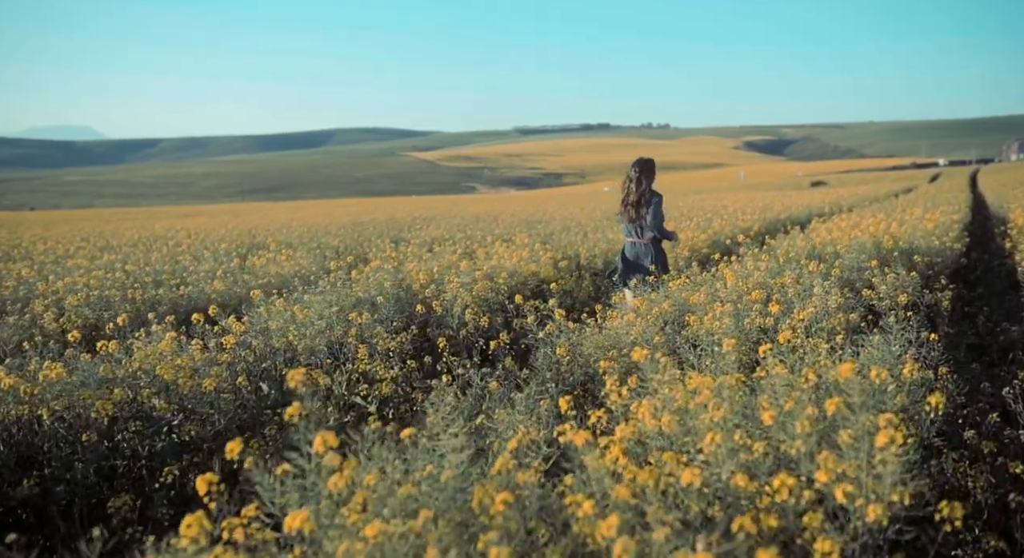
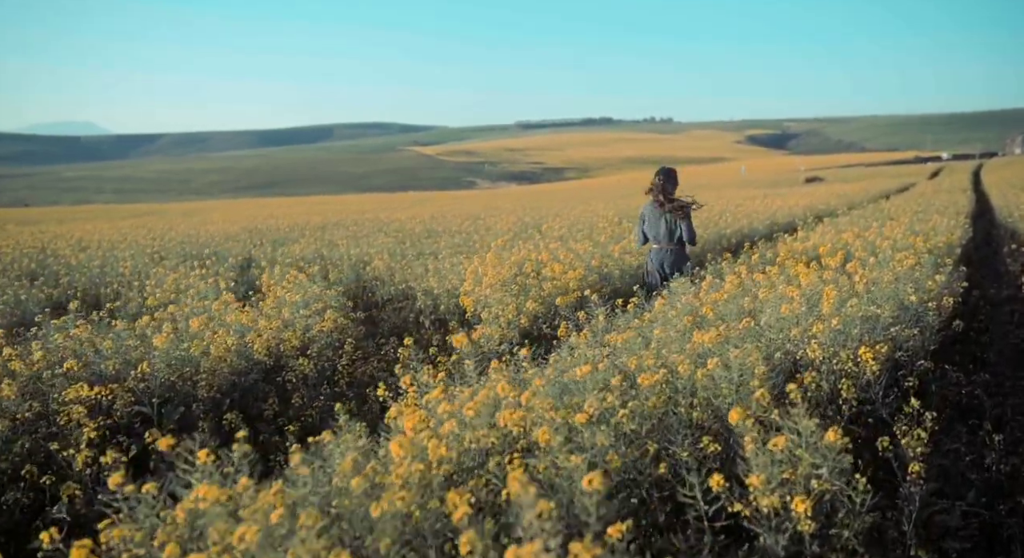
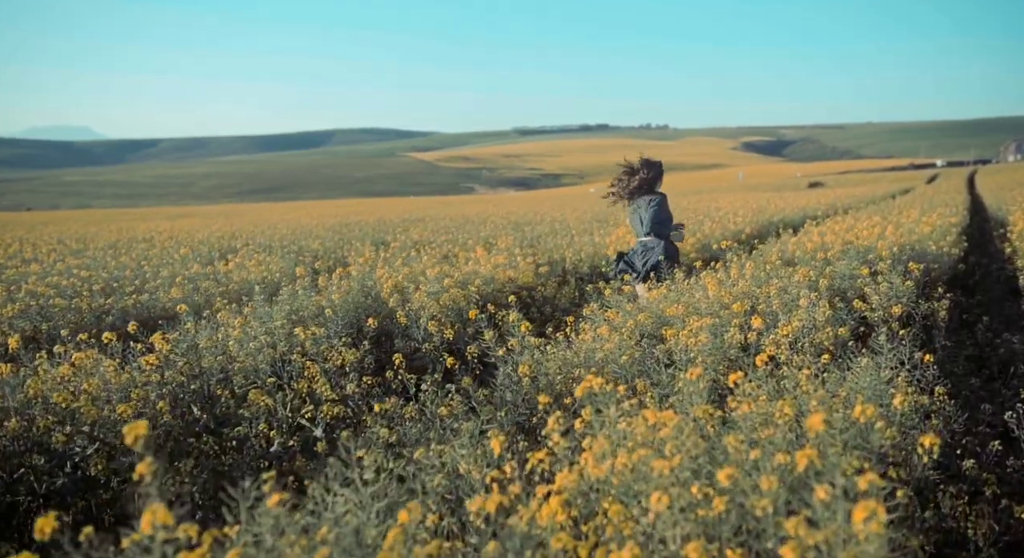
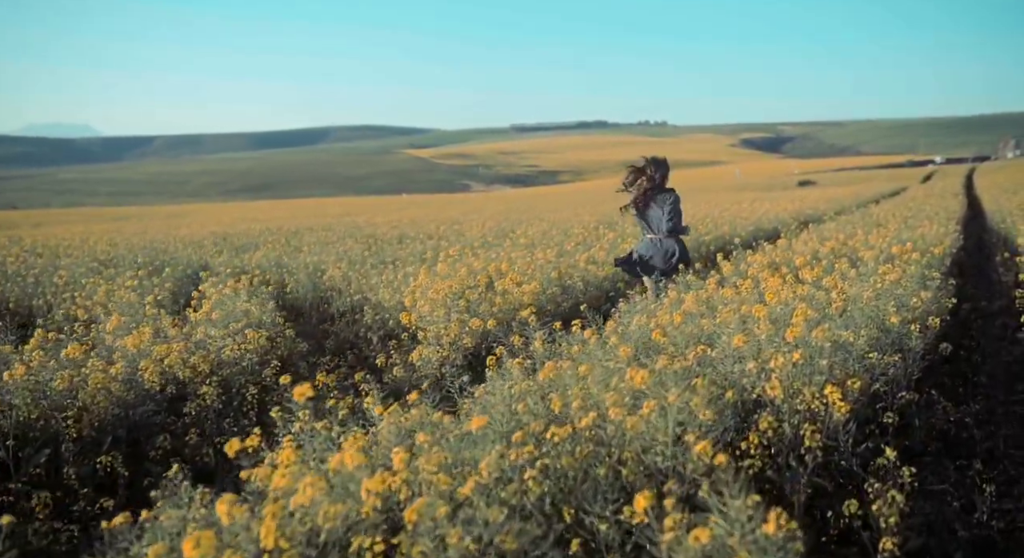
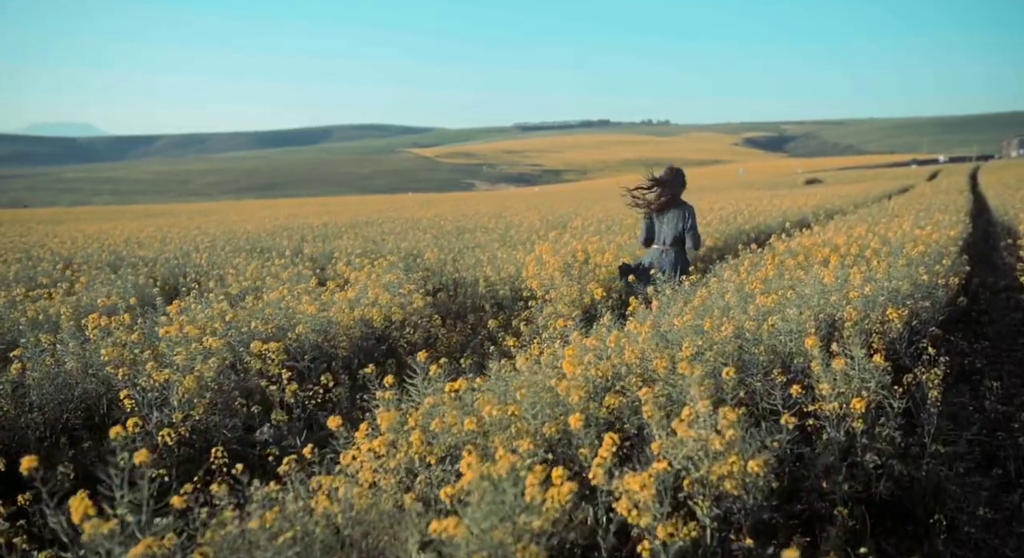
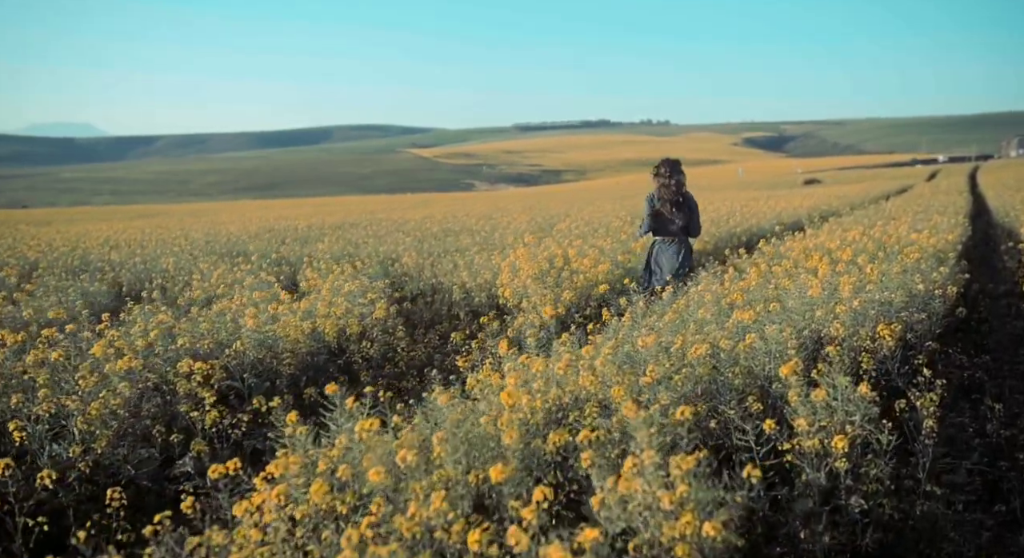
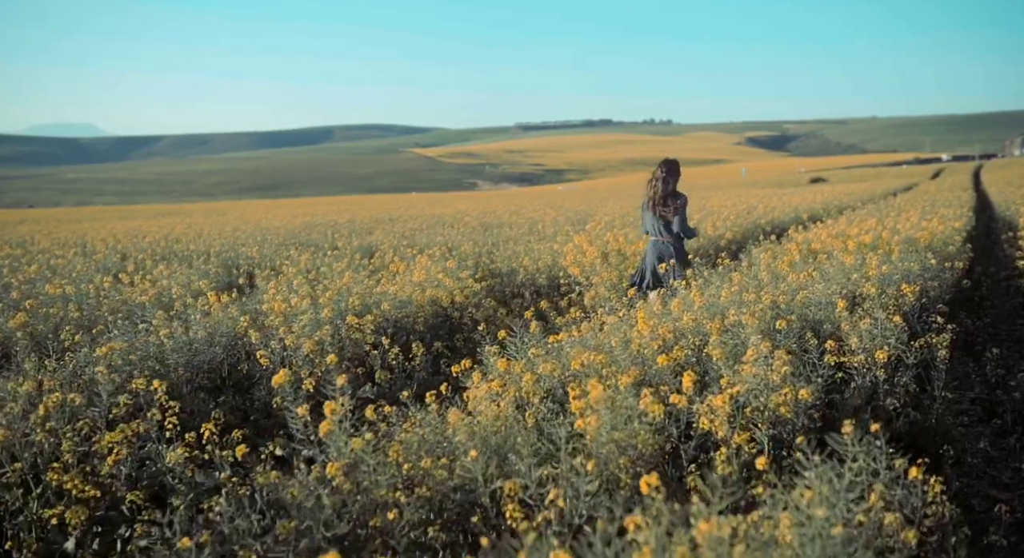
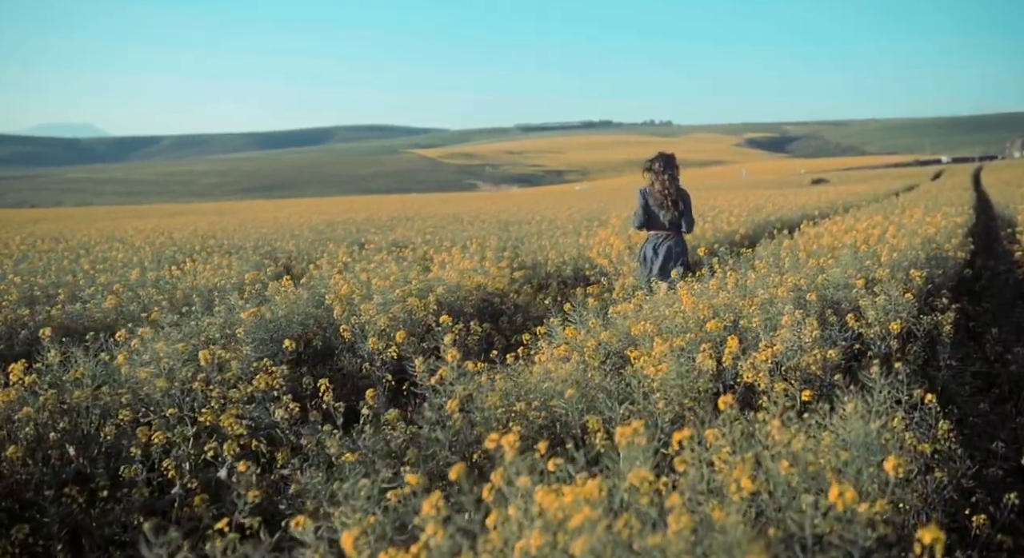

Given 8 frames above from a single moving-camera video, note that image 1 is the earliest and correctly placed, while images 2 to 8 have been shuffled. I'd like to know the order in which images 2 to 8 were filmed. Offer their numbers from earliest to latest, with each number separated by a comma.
3, 8, 7, 5, 6, 2, 4
